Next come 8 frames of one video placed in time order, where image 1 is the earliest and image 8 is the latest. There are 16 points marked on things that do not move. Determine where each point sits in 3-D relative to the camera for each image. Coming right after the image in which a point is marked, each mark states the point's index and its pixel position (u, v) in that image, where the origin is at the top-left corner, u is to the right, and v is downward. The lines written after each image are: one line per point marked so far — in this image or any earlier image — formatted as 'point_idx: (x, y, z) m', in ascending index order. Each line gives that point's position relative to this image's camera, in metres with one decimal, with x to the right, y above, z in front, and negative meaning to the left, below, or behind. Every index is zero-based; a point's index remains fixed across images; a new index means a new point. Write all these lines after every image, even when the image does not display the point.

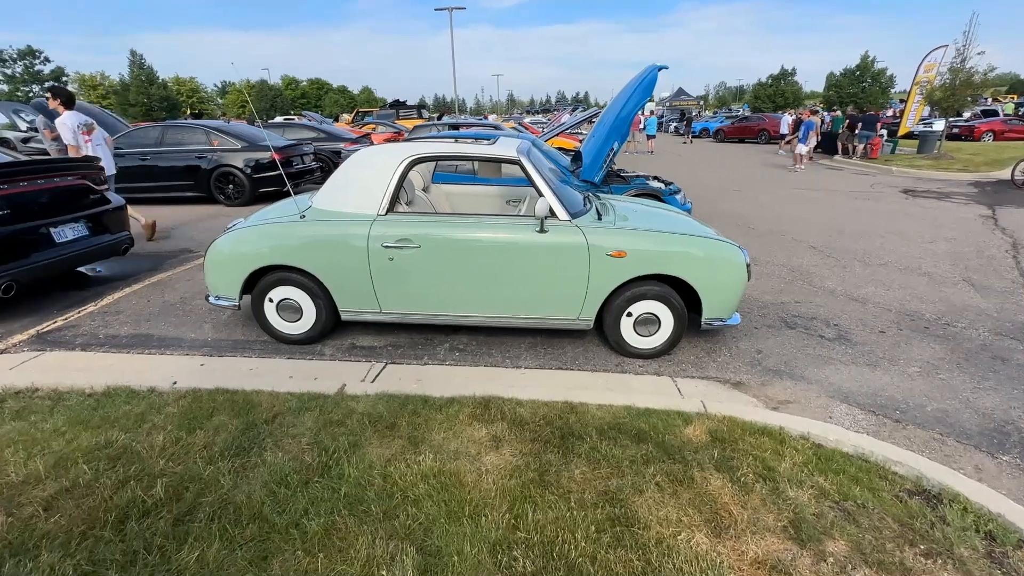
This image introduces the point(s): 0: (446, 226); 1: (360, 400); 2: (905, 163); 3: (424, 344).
0: (-0.6, +0.5, +4.0) m
1: (-1.0, -0.7, +3.1) m
2: (+16.7, +5.3, +20.0) m
3: (-0.8, -0.5, +4.4) m
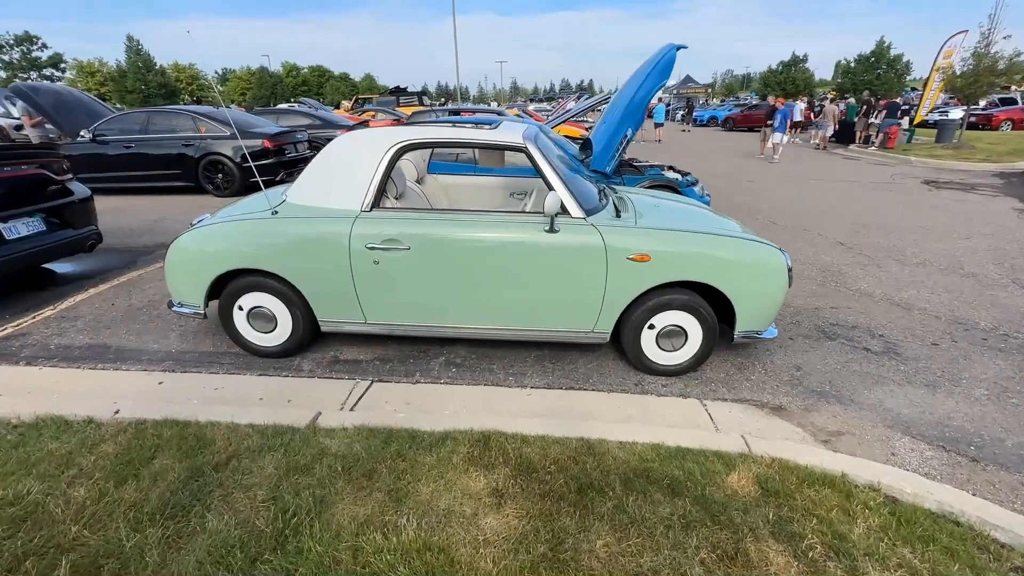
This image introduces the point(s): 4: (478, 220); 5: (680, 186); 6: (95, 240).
0: (-0.5, +0.5, +3.4) m
1: (-1.0, -0.8, +2.6) m
2: (+16.9, +5.6, +19.2) m
3: (-0.8, -0.6, +3.8) m
4: (-0.2, +0.5, +3.5) m
5: (+2.5, +1.5, +7.0) m
6: (-4.9, +0.6, +5.5) m
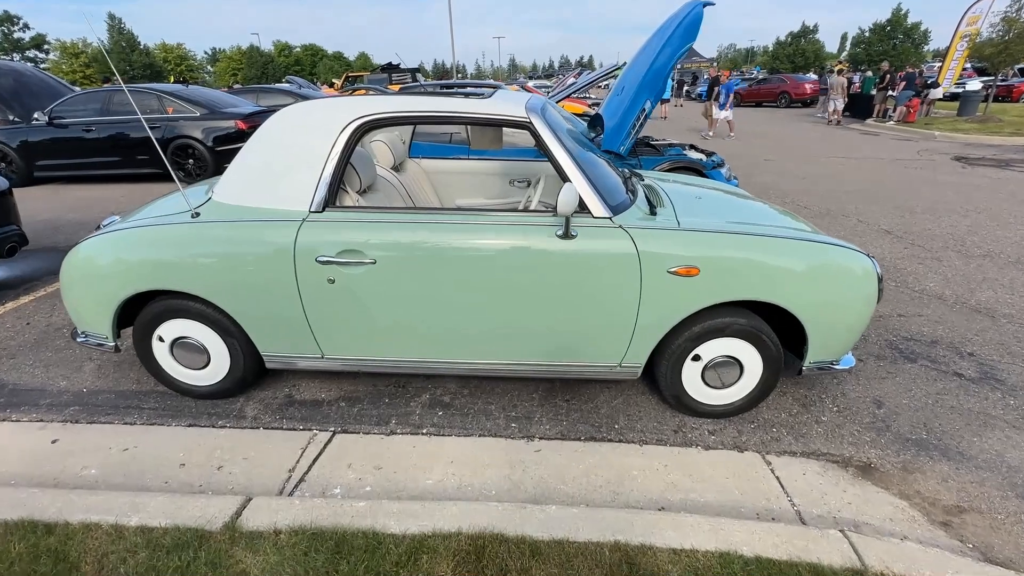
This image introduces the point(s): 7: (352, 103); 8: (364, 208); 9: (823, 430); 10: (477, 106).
0: (-0.5, +0.3, +2.6) m
1: (-1.0, -1.0, +1.8) m
2: (+16.9, +6.3, +18.1) m
3: (-0.8, -0.7, +3.0) m
4: (-0.2, +0.4, +2.6) m
5: (+2.5, +1.6, +6.1) m
6: (-4.9, +0.5, +4.6) m
7: (-0.9, +1.1, +2.7) m
8: (-0.8, +0.4, +2.7) m
9: (+1.9, -0.8, +2.8) m
10: (-0.2, +1.0, +2.7) m
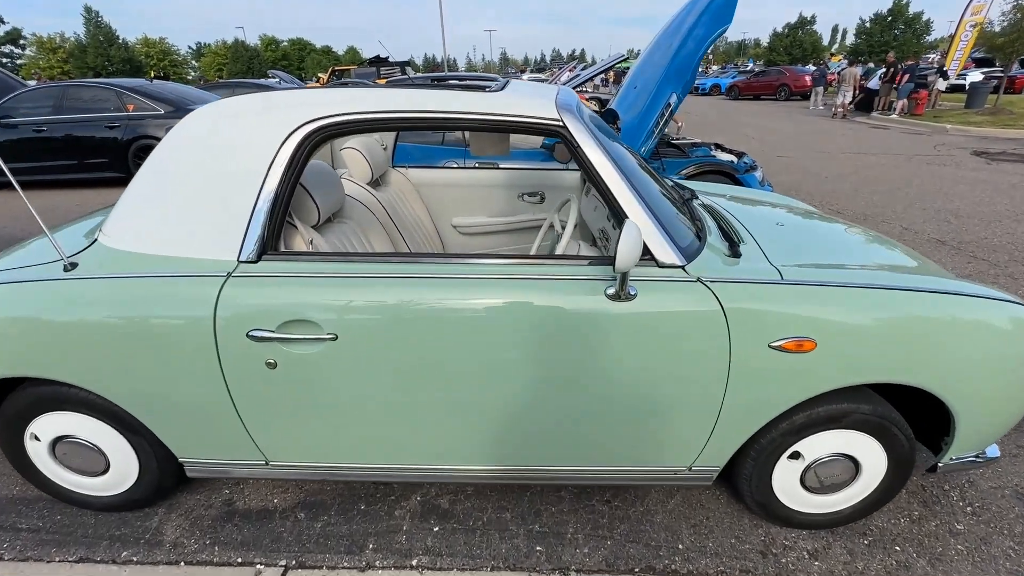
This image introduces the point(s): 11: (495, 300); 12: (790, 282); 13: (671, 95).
0: (-0.4, 0.0, +1.8) m
1: (-0.8, -1.3, +1.0) m
2: (+16.7, +6.3, +17.5) m
3: (-0.7, -1.0, +2.2) m
4: (-0.1, +0.1, +1.8) m
5: (+2.5, +1.3, +5.3) m
6: (-4.8, +0.1, +3.7) m
7: (-0.8, +0.7, +1.9) m
8: (-0.8, +0.1, +1.8) m
9: (+2.0, -1.1, +2.0) m
10: (-0.1, +0.7, +1.8) m
11: (-0.1, -0.1, +1.7) m
12: (+1.1, 0.0, +1.8) m
13: (+1.7, +2.1, +5.1) m
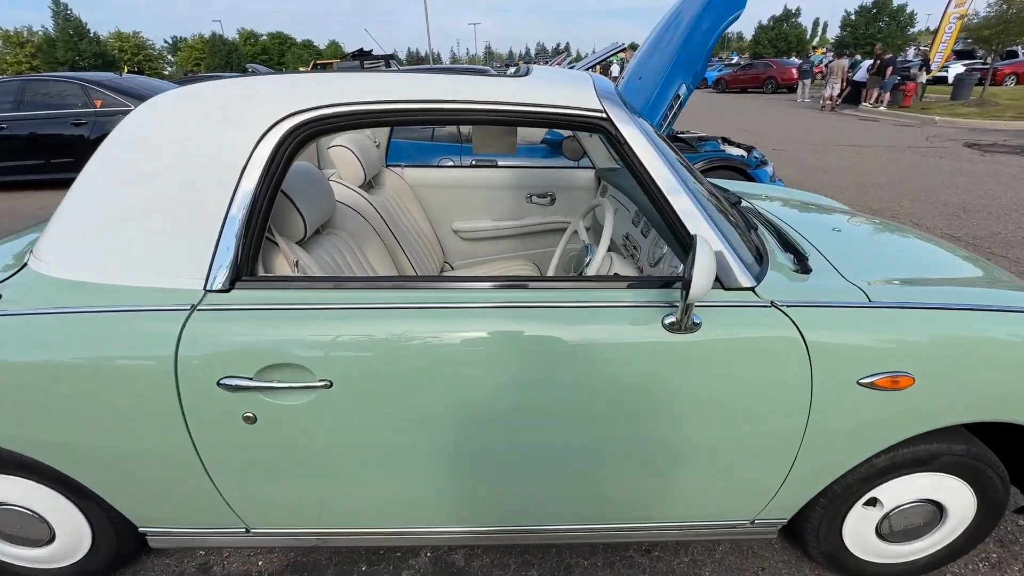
0: (-0.3, -0.1, +1.4) m
1: (-0.7, -1.4, +0.7) m
2: (+16.2, +6.6, +17.5) m
3: (-0.6, -1.1, +1.9) m
4: (0.0, 0.0, +1.5) m
5: (+2.5, +1.3, +5.0) m
6: (-4.8, 0.0, +3.3) m
7: (-0.7, +0.6, +1.5) m
8: (-0.7, 0.0, +1.5) m
9: (+2.1, -1.2, +1.8) m
10: (0.0, +0.7, +1.5) m
11: (0.0, -0.1, +1.4) m
12: (+1.2, 0.0, +1.5) m
13: (+1.7, +2.1, +4.8) m
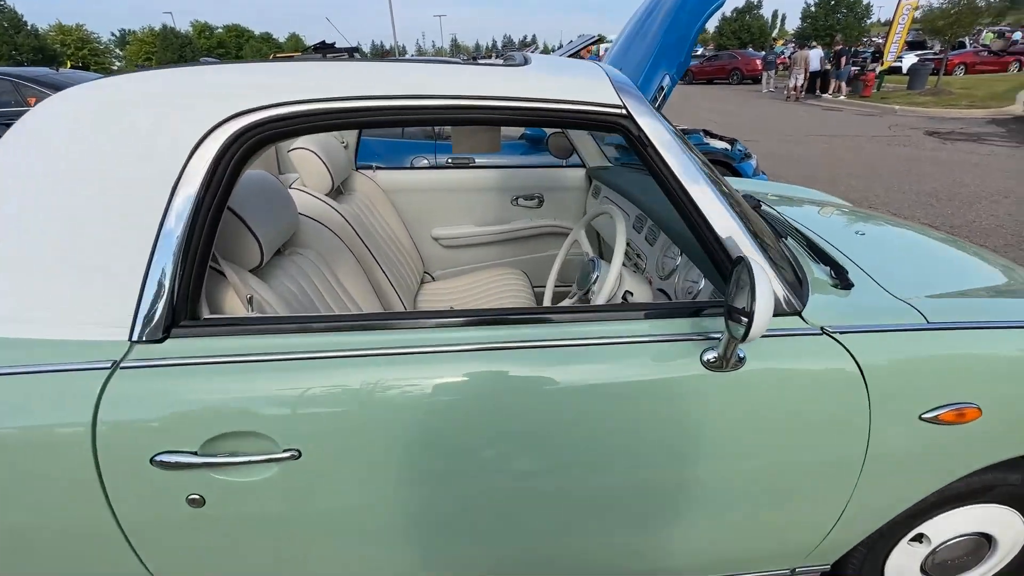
0: (-0.3, -0.2, +1.2) m
1: (-0.6, -1.5, +0.4) m
2: (+15.1, +7.3, +18.1) m
3: (-0.5, -1.2, +1.6) m
4: (0.0, -0.1, +1.2) m
5: (+2.3, +1.3, +4.9) m
6: (-4.8, -0.2, +2.8) m
7: (-0.7, +0.5, +1.2) m
8: (-0.6, -0.1, +1.2) m
9: (+2.1, -1.2, +1.7) m
10: (0.0, +0.6, +1.3) m
11: (+0.1, -0.2, +1.2) m
12: (+1.2, -0.1, +1.3) m
13: (+1.5, +2.1, +4.6) m
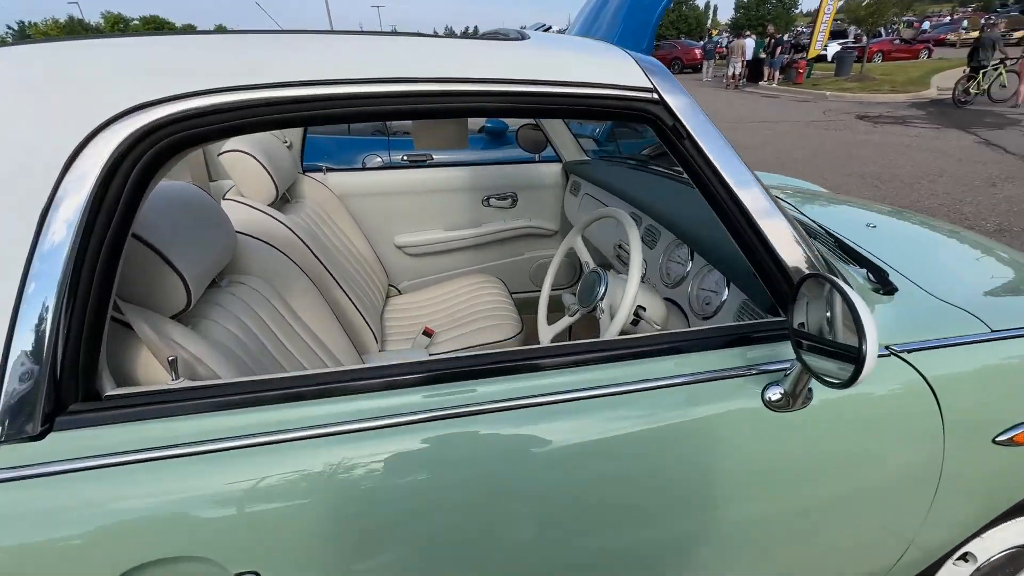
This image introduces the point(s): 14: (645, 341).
0: (-0.3, -0.3, +0.9) m
1: (-0.4, -1.7, +0.1) m
2: (+13.1, +8.2, +19.0) m
3: (-0.5, -1.3, +1.3) m
4: (0.0, -0.2, +1.0) m
5: (+1.9, +1.4, +4.8) m
6: (-4.9, -0.6, +2.1) m
7: (-0.7, +0.4, +0.9) m
8: (-0.6, -0.2, +0.9) m
9: (+2.1, -1.1, +1.6) m
10: (0.0, +0.5, +1.0) m
11: (+0.1, -0.3, +0.9) m
12: (+1.2, -0.1, +1.2) m
13: (+1.1, +2.1, +4.4) m
14: (+0.3, -0.1, +1.1) m
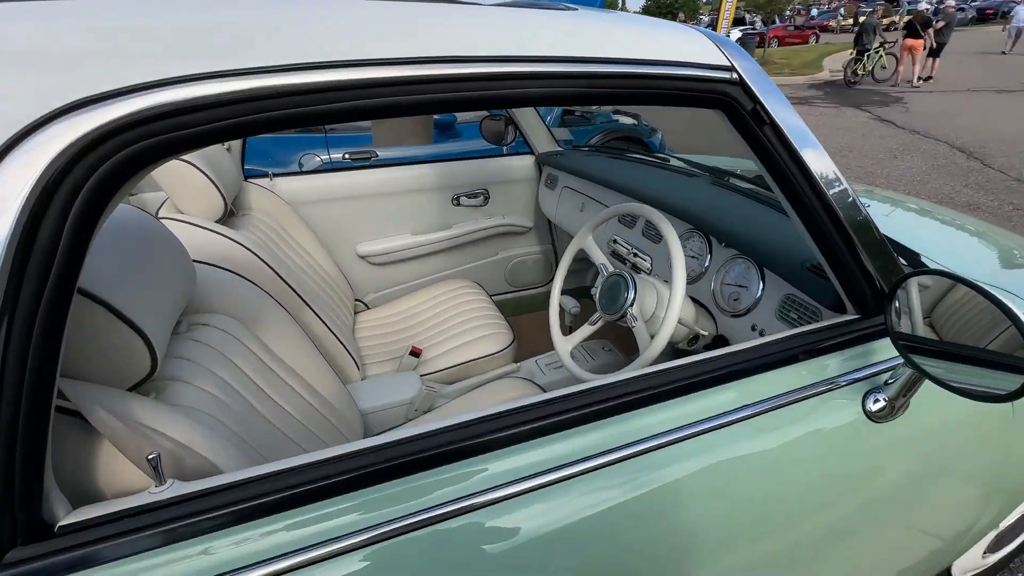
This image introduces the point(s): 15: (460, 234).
0: (-0.1, -0.3, +0.7) m
1: (0.0, -1.7, -0.1) m
2: (+9.9, +9.4, +20.3) m
3: (-0.3, -1.4, +1.1) m
4: (+0.1, -0.2, +0.8) m
5: (+1.3, +1.6, +4.8) m
6: (-4.9, -1.0, +1.3) m
7: (-0.6, +0.3, +0.6) m
8: (-0.5, -0.3, +0.7) m
9: (+2.2, -1.0, +1.8) m
10: (0.0, +0.4, +0.8) m
11: (+0.2, -0.3, +0.8) m
12: (+1.3, 0.0, +1.2) m
13: (+0.5, +2.2, +4.3) m
14: (+0.4, -0.1, +0.9) m
15: (-0.3, +0.3, +2.4) m
